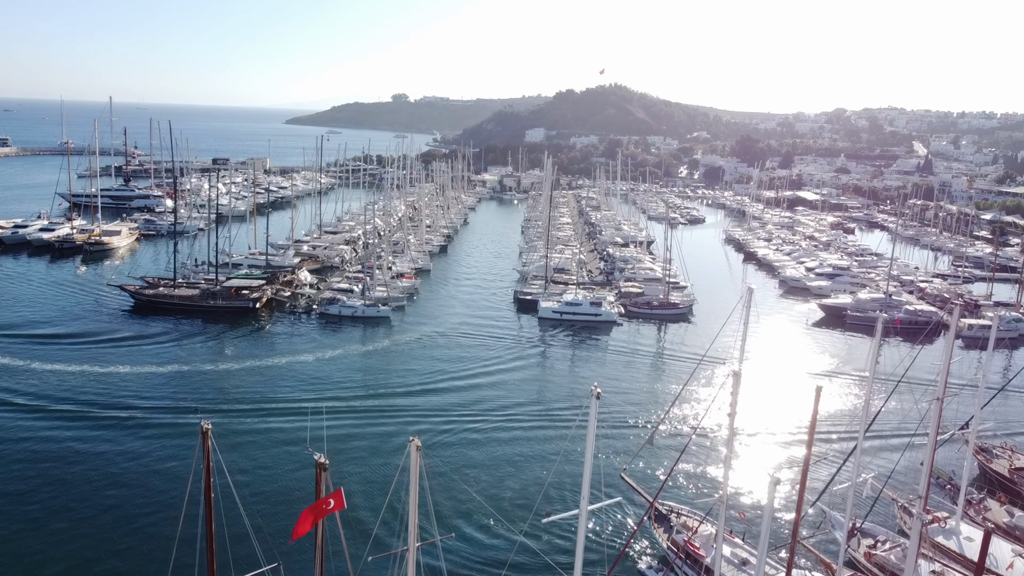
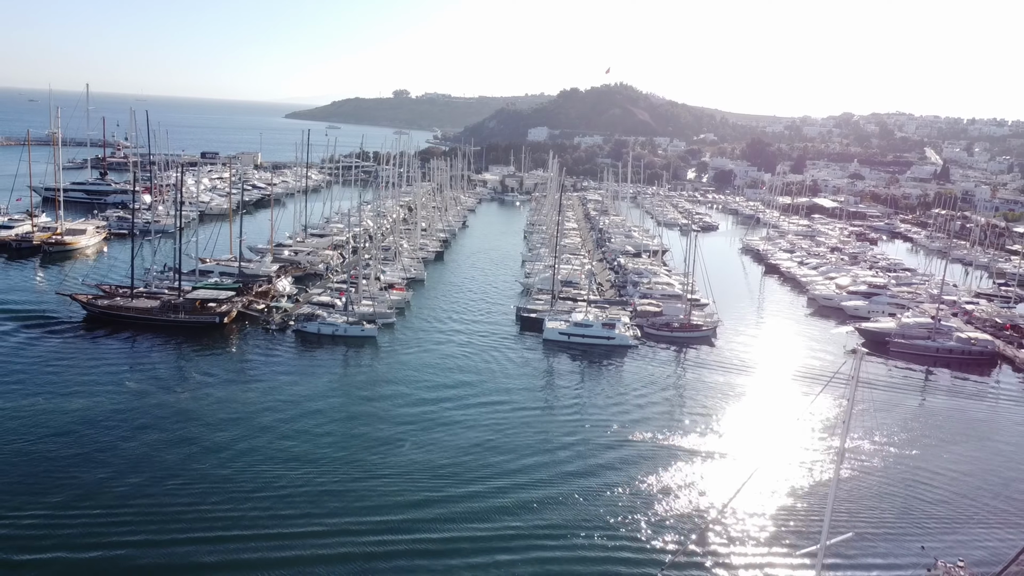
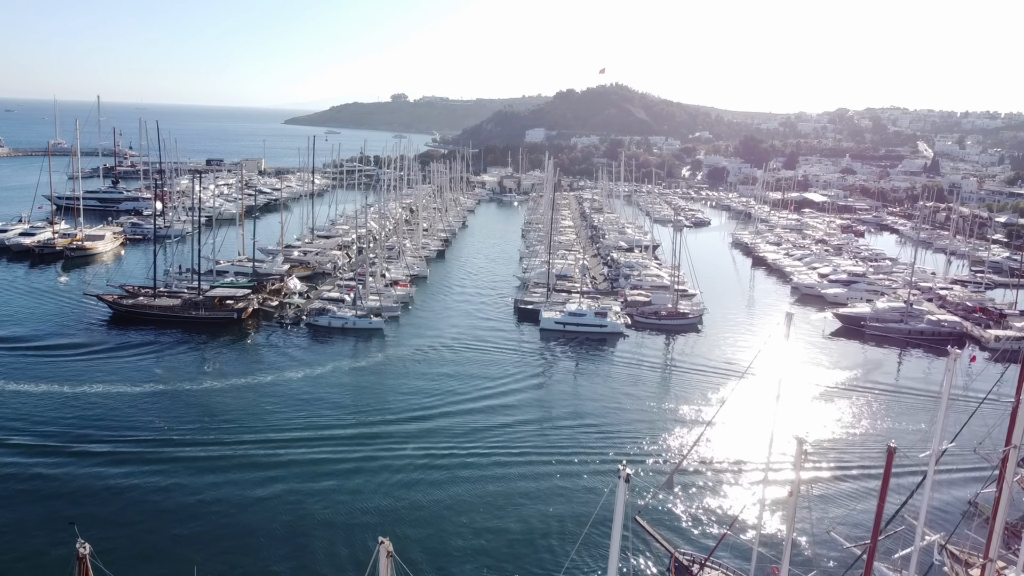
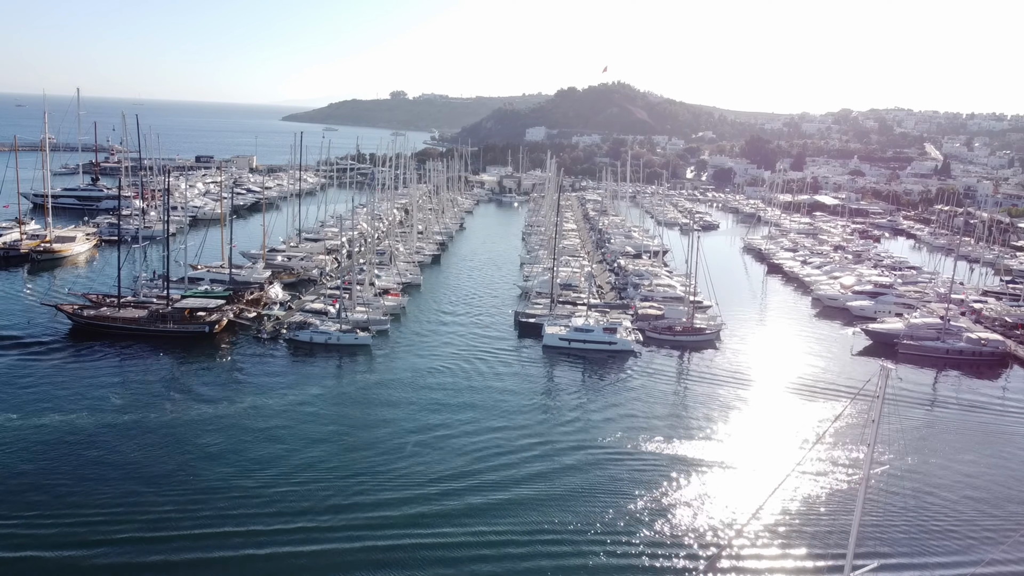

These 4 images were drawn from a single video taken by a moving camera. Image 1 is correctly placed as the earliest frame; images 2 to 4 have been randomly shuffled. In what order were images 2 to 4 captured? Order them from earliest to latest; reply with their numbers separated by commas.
3, 4, 2
